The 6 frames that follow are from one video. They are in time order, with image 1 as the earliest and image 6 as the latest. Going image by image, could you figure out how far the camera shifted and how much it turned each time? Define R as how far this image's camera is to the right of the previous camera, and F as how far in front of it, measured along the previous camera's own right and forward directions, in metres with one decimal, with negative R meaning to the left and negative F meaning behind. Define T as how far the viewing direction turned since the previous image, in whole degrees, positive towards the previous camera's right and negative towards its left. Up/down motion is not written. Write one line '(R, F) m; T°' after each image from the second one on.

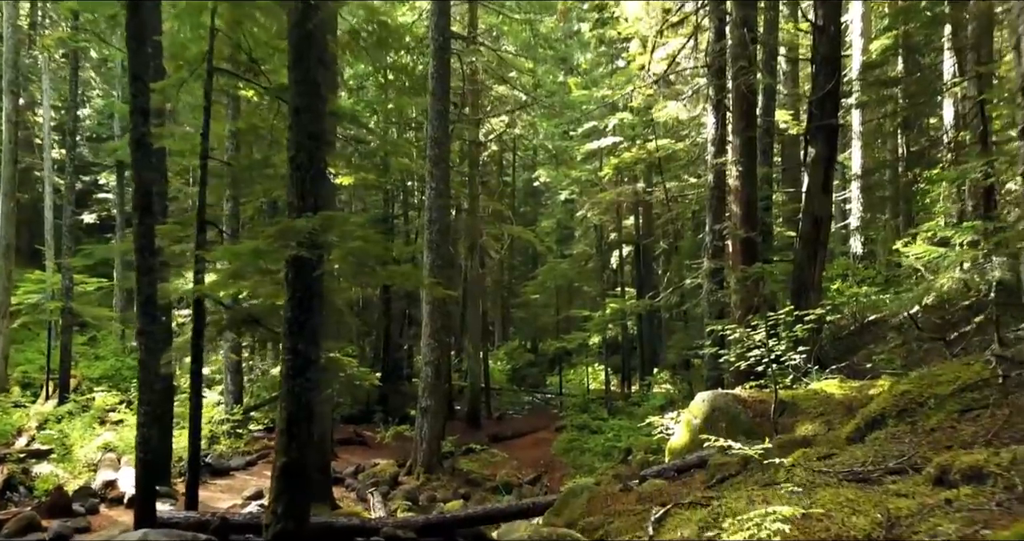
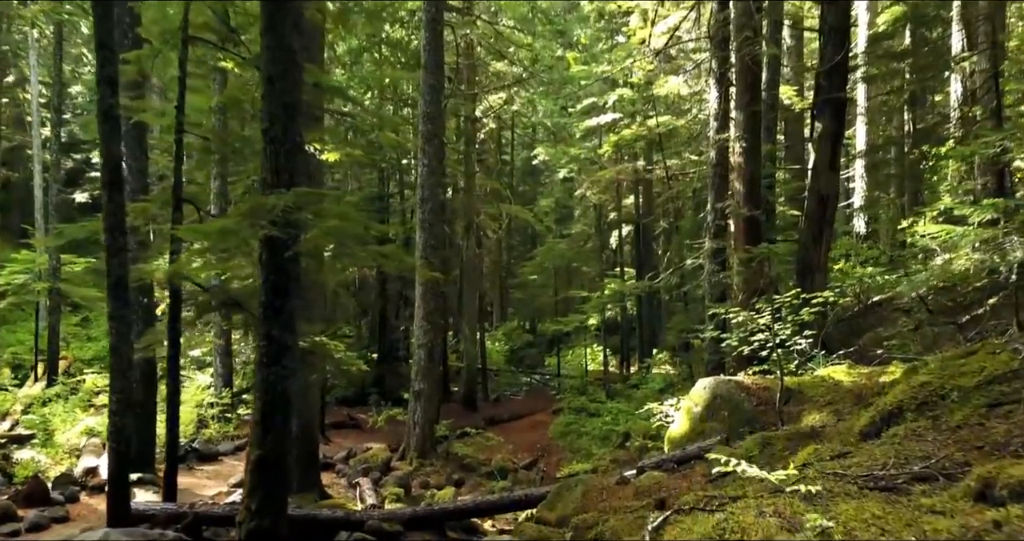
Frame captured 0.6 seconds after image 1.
(+0.1, +0.4) m; 0°
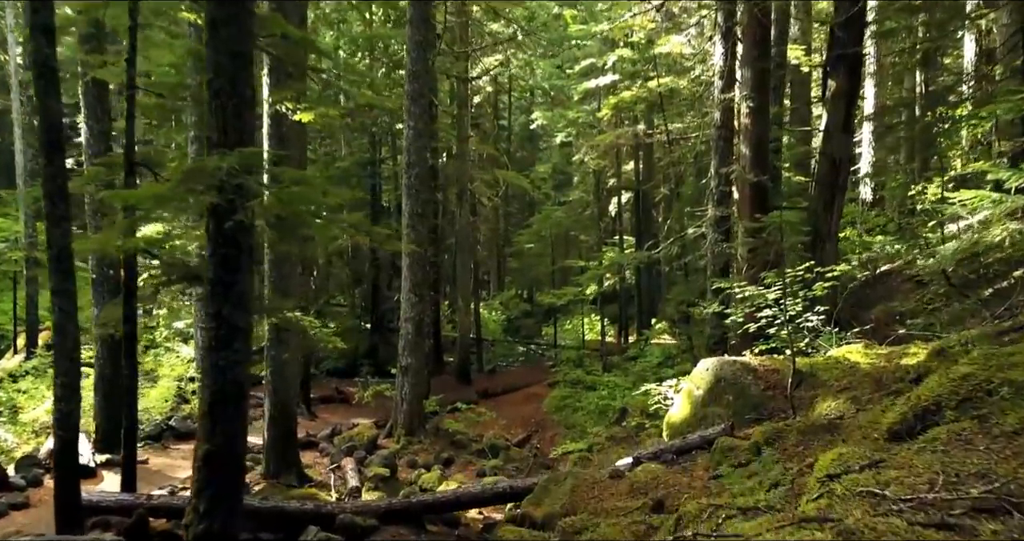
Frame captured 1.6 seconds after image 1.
(+0.1, +0.7) m; 0°
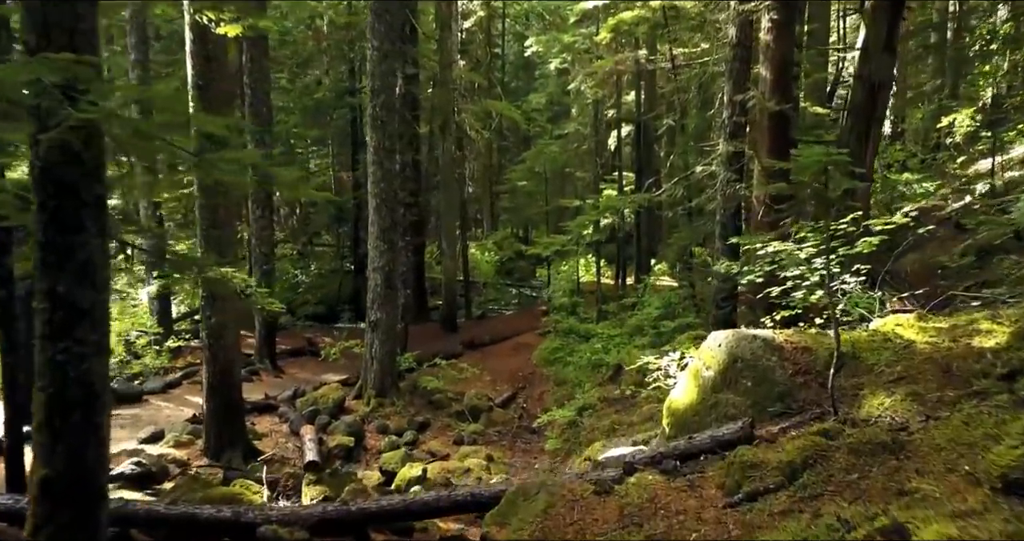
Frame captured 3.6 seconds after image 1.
(+0.3, +1.4) m; 0°
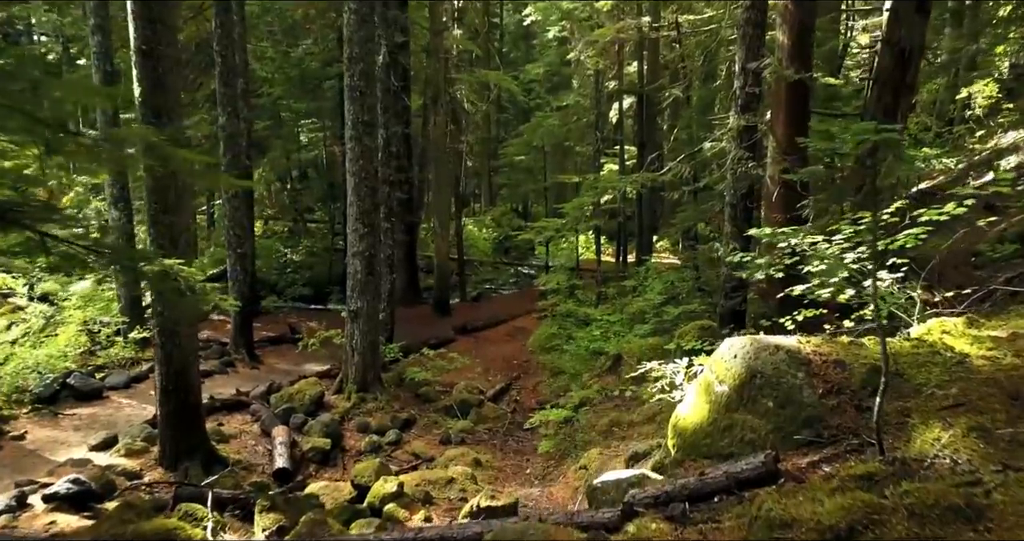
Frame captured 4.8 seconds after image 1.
(+0.1, +0.8) m; 0°
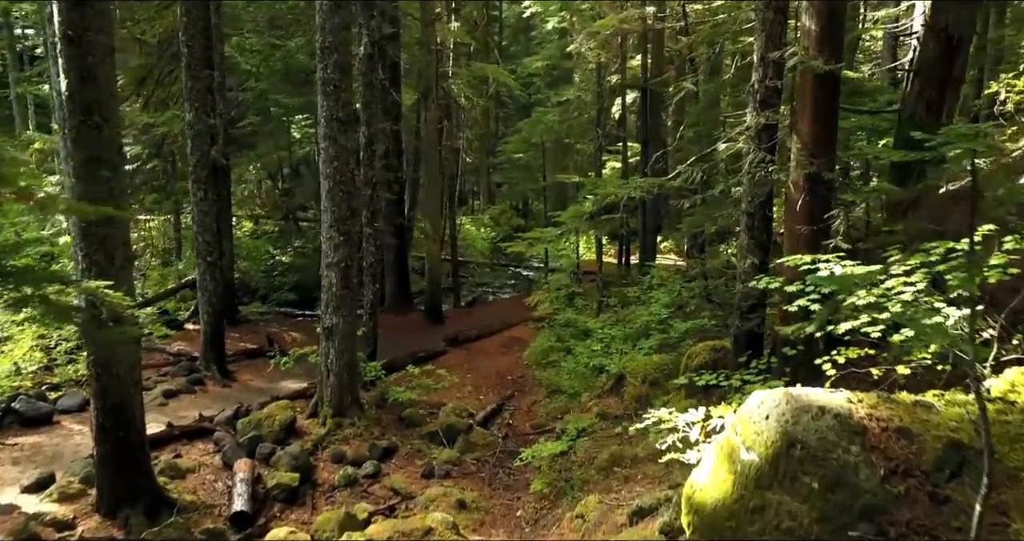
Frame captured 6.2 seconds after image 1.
(+0.1, +1.0) m; 0°
